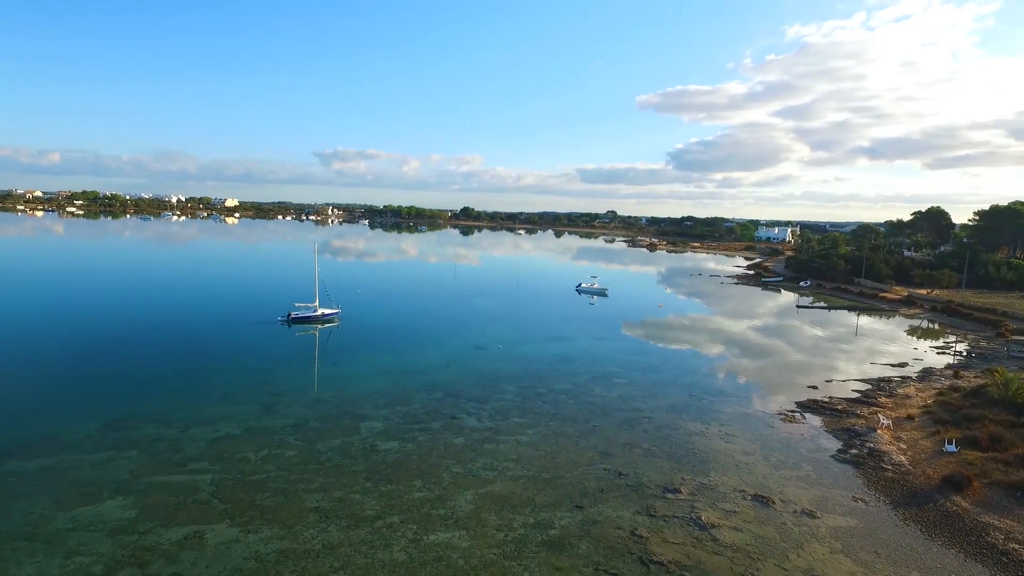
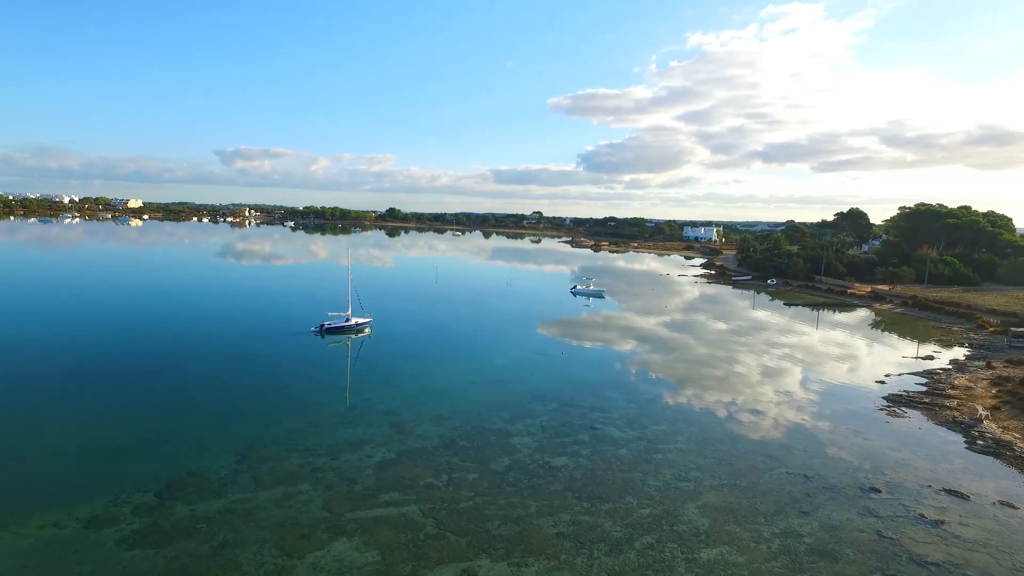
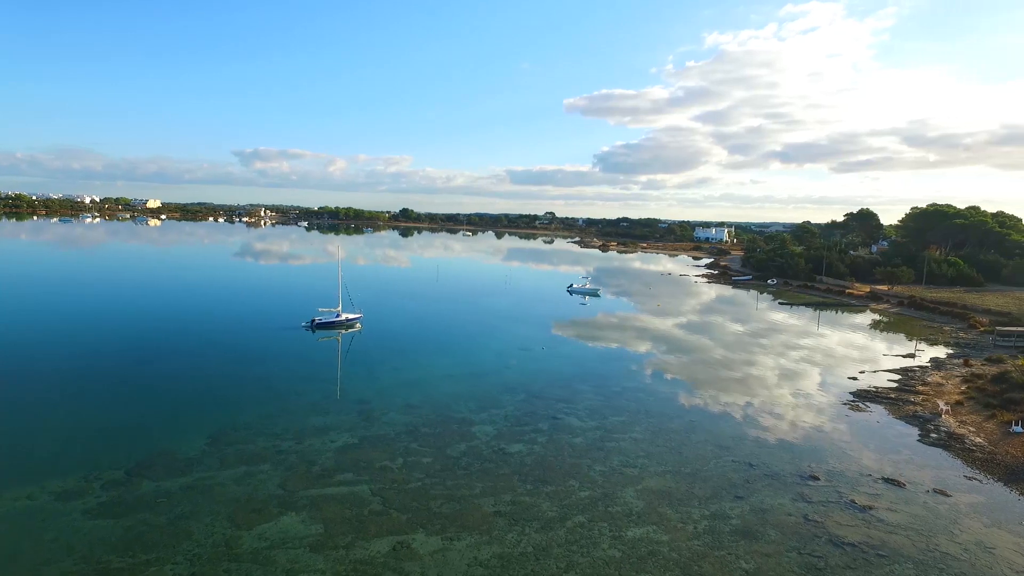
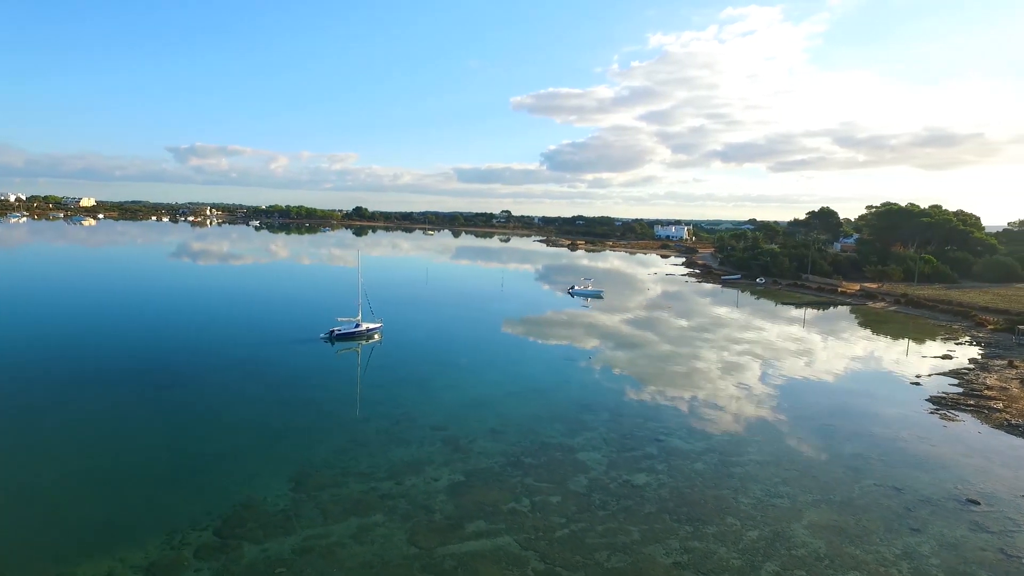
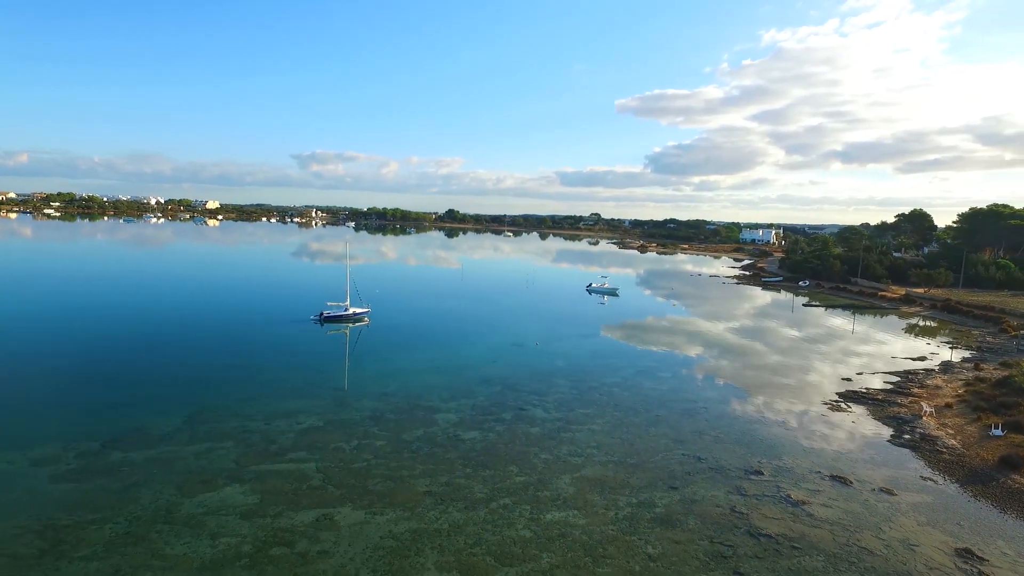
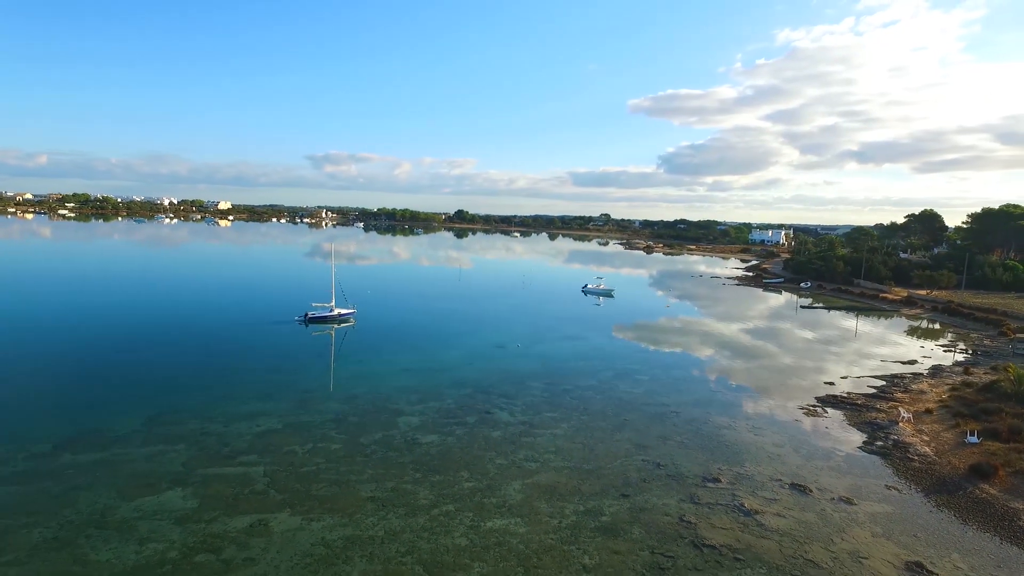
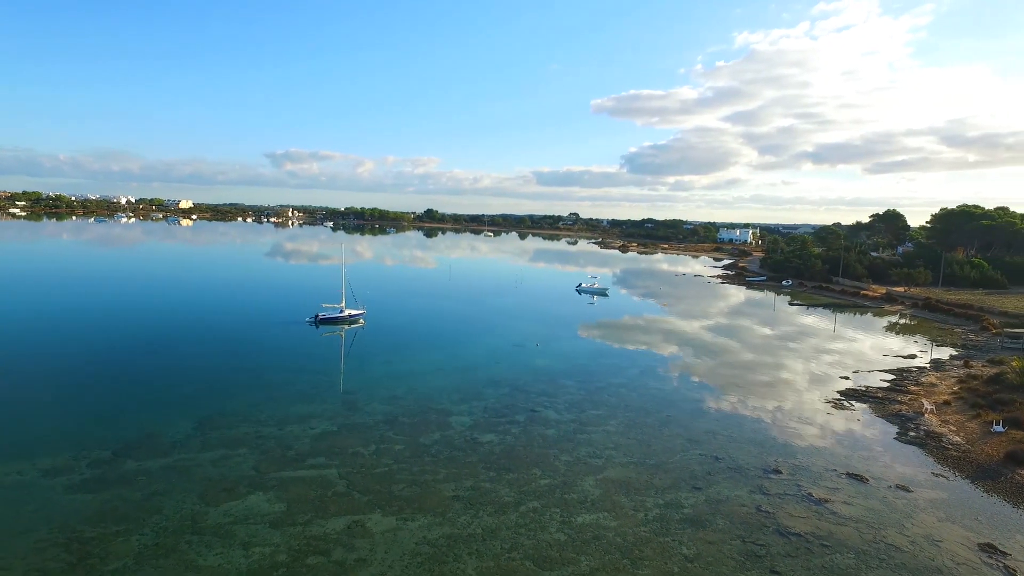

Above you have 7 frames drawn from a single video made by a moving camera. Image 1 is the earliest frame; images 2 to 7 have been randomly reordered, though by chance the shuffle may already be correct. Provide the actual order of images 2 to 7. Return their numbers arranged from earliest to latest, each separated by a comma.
6, 5, 7, 3, 2, 4
